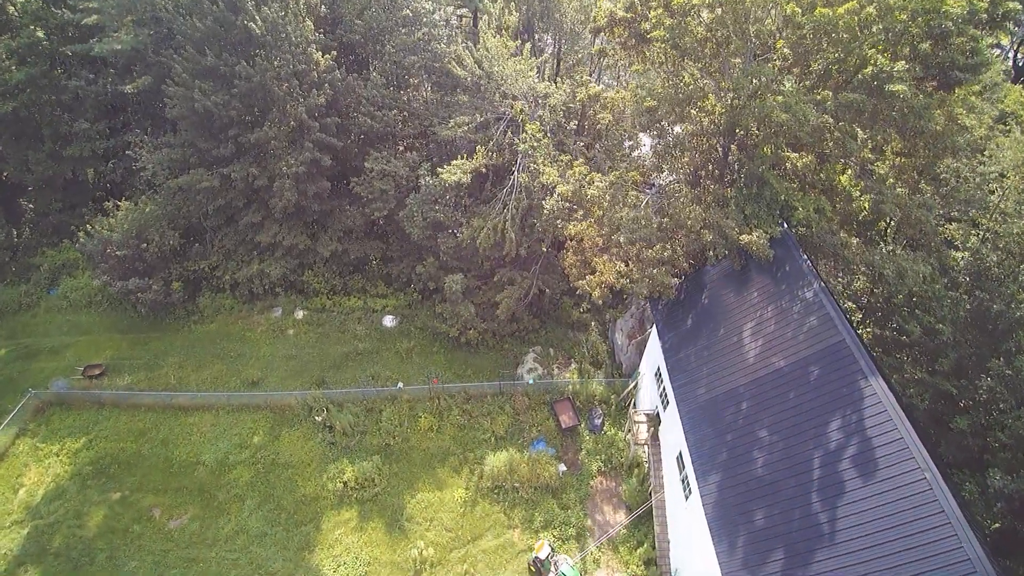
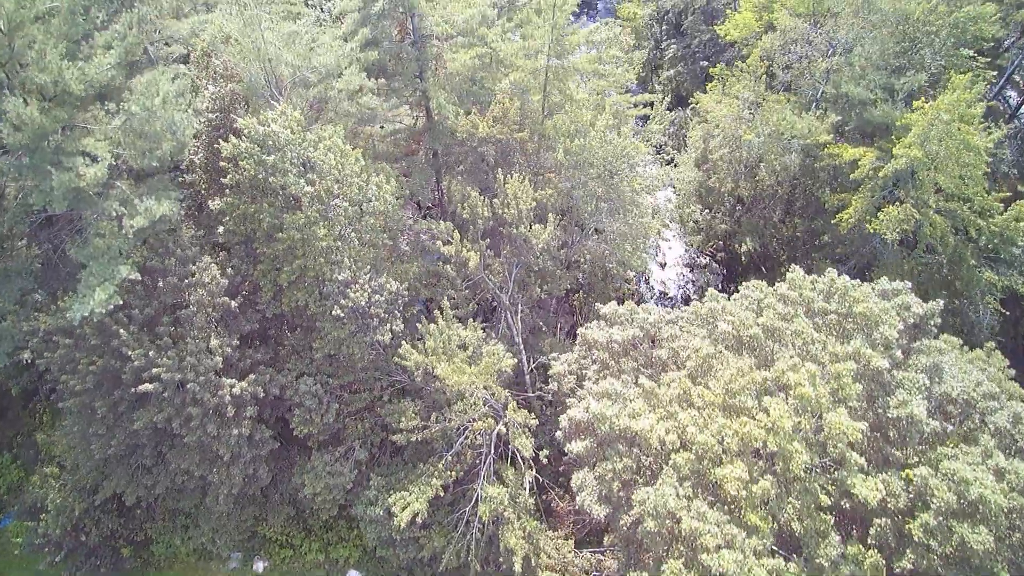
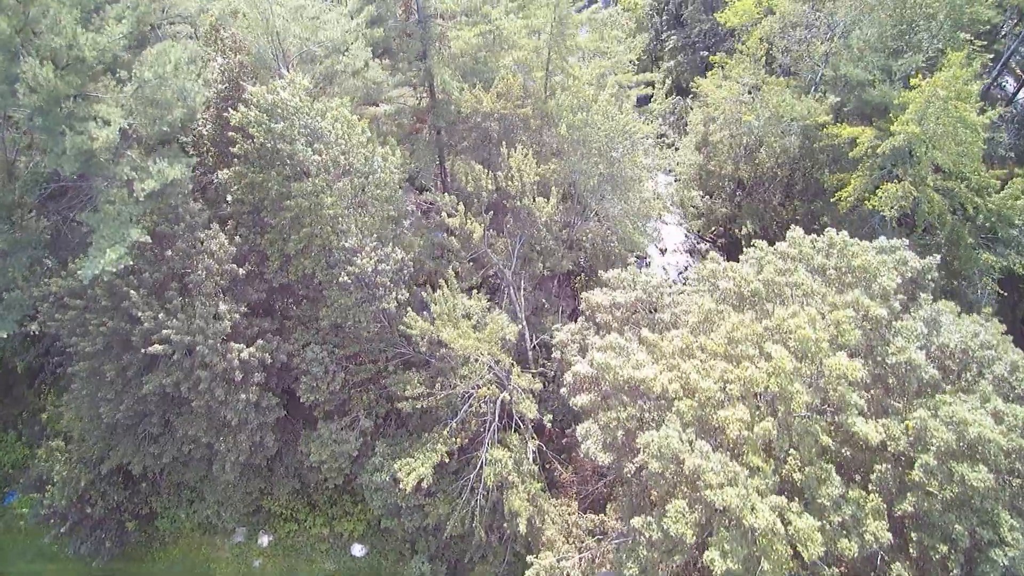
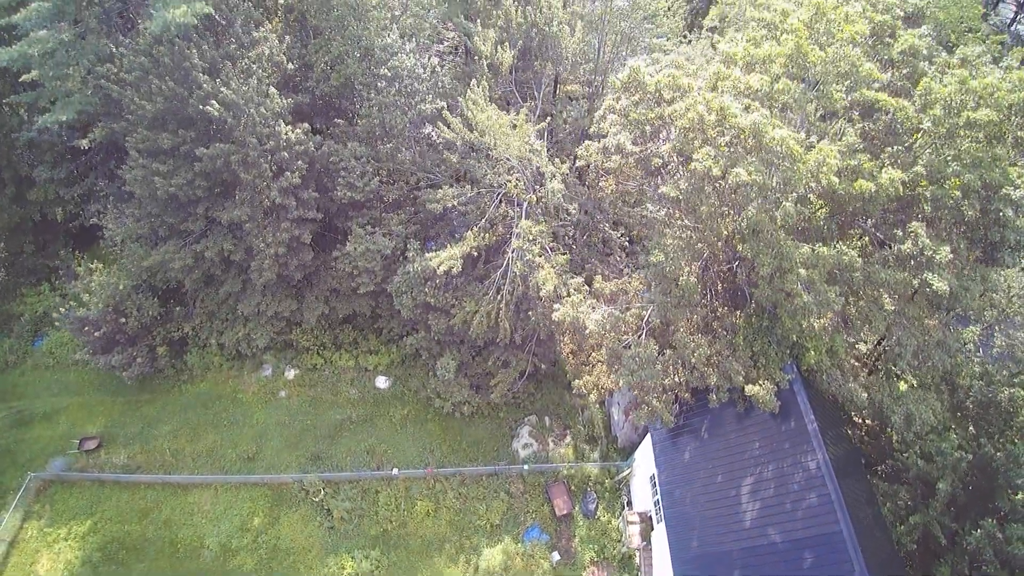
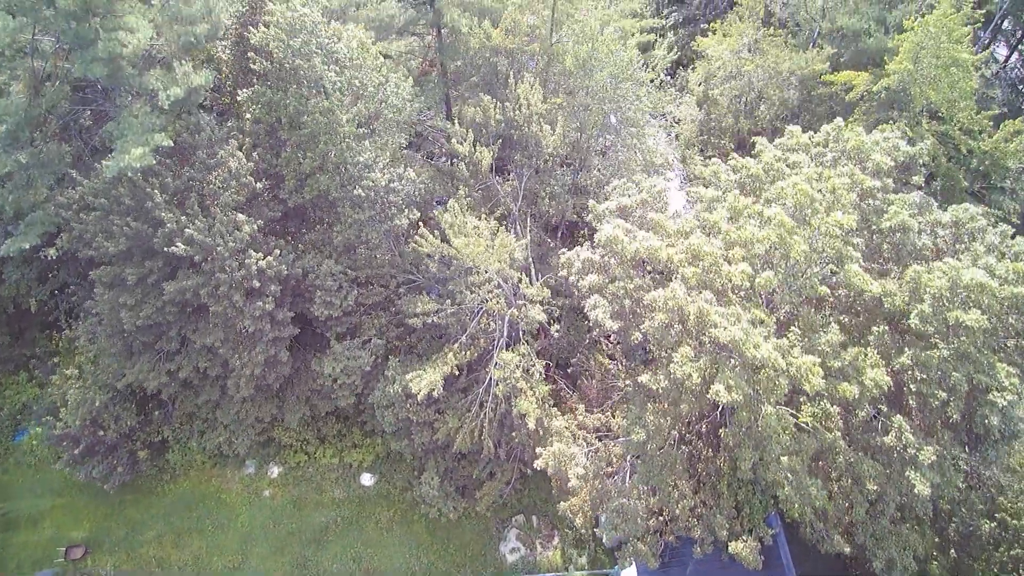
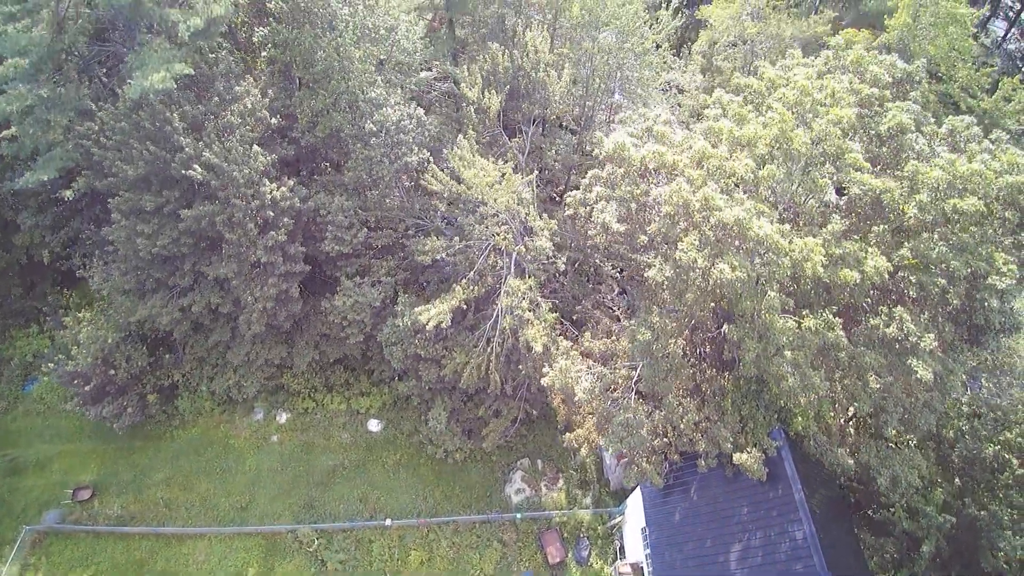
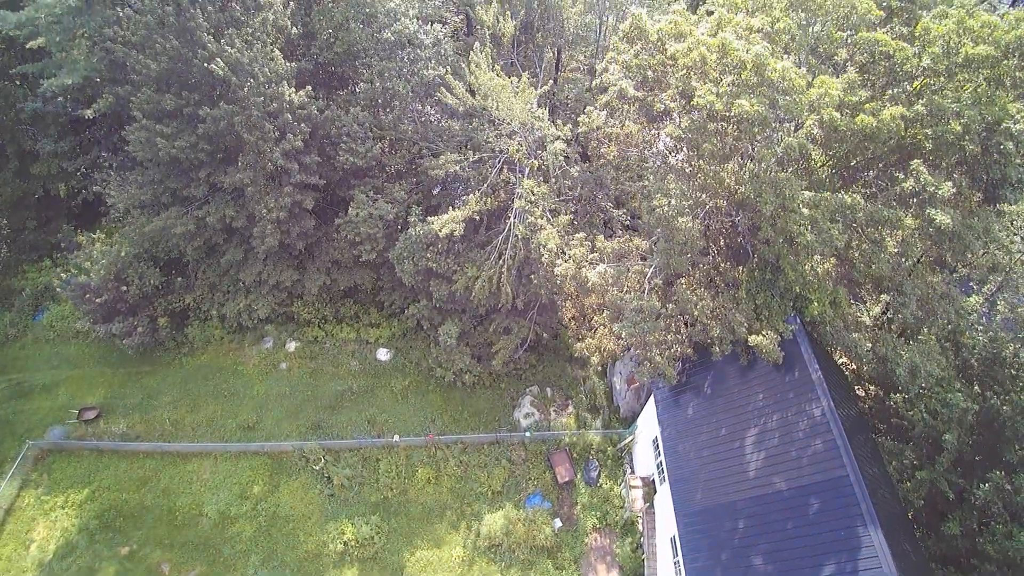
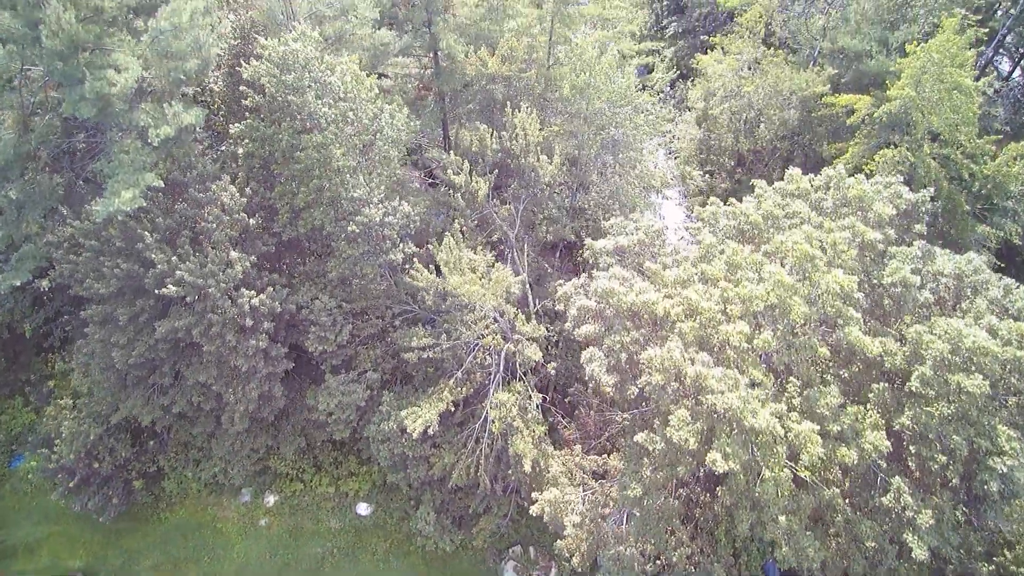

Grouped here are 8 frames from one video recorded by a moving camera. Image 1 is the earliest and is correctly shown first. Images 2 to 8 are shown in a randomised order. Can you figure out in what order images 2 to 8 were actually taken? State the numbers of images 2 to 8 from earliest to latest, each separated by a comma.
7, 4, 6, 5, 8, 3, 2
